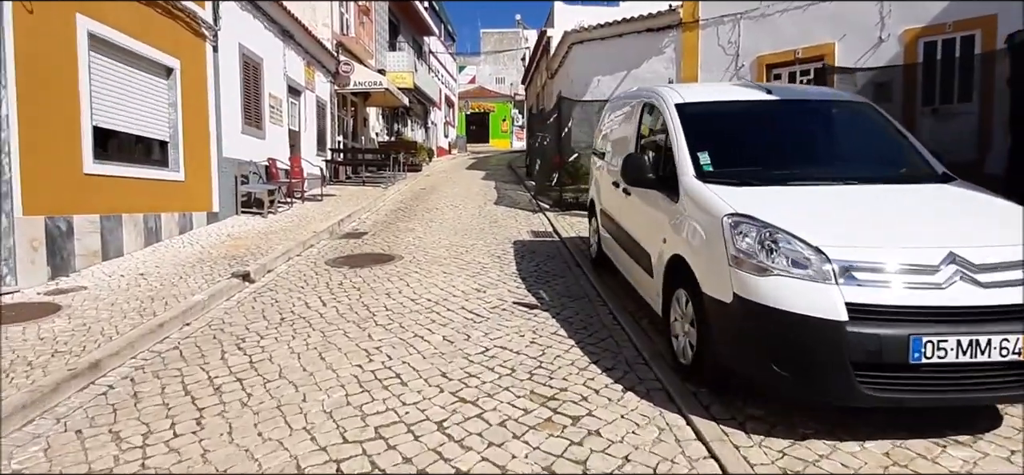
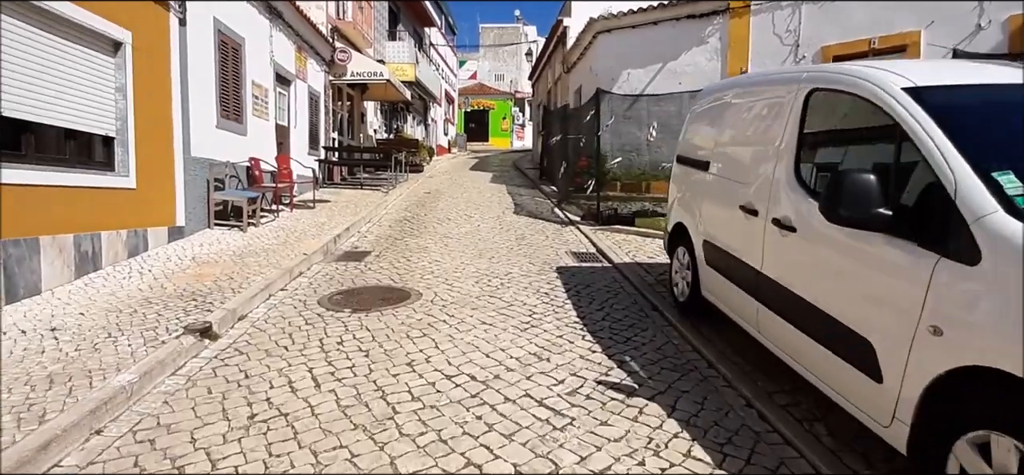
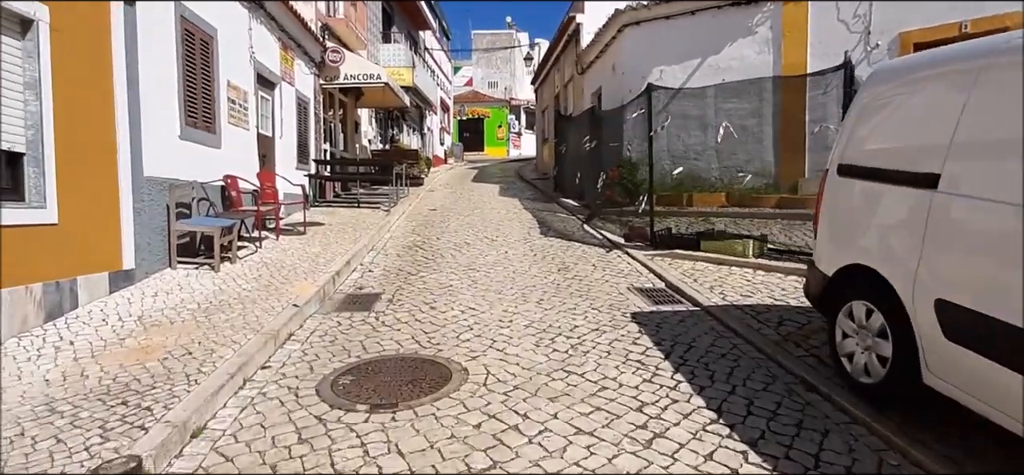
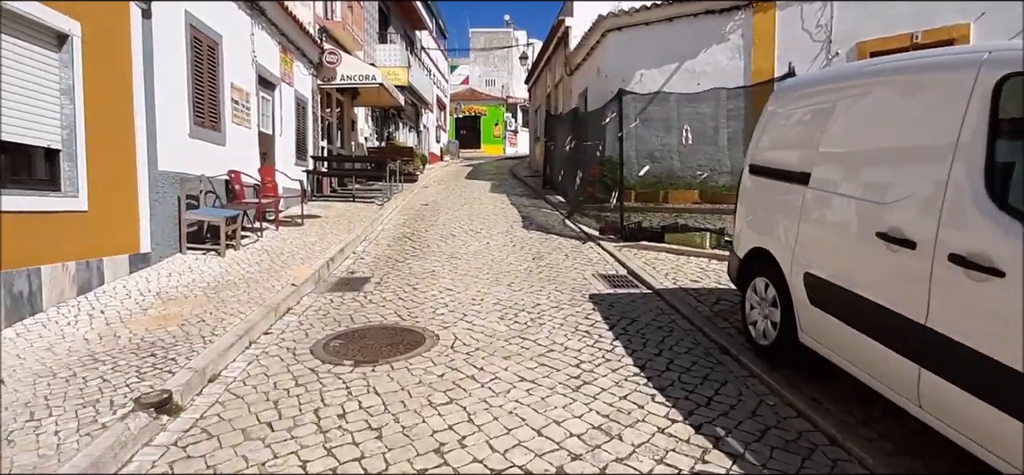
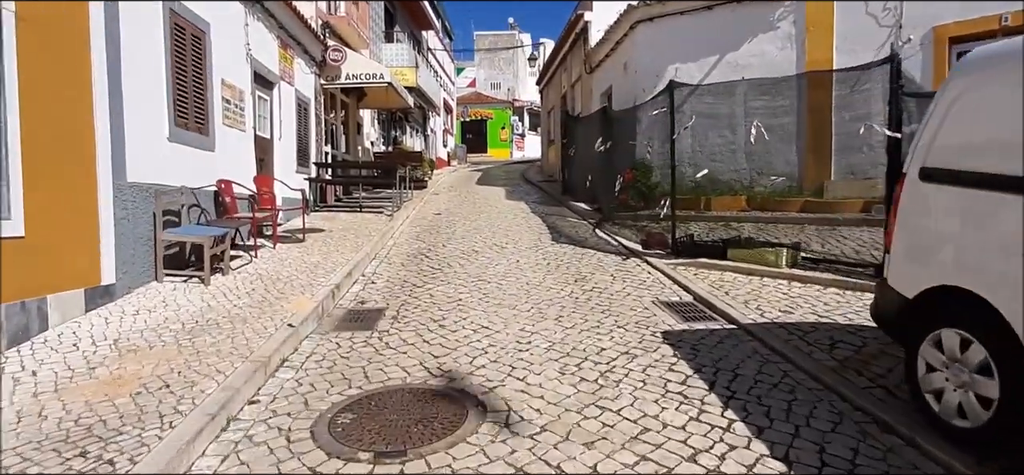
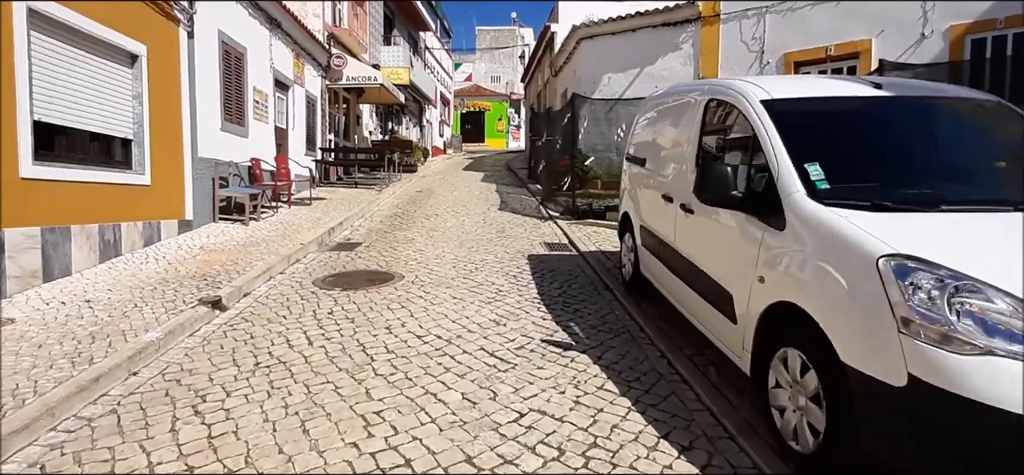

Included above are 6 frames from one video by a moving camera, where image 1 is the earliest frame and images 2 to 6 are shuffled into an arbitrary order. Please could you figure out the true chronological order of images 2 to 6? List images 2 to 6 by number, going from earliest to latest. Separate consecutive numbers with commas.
6, 2, 4, 3, 5
